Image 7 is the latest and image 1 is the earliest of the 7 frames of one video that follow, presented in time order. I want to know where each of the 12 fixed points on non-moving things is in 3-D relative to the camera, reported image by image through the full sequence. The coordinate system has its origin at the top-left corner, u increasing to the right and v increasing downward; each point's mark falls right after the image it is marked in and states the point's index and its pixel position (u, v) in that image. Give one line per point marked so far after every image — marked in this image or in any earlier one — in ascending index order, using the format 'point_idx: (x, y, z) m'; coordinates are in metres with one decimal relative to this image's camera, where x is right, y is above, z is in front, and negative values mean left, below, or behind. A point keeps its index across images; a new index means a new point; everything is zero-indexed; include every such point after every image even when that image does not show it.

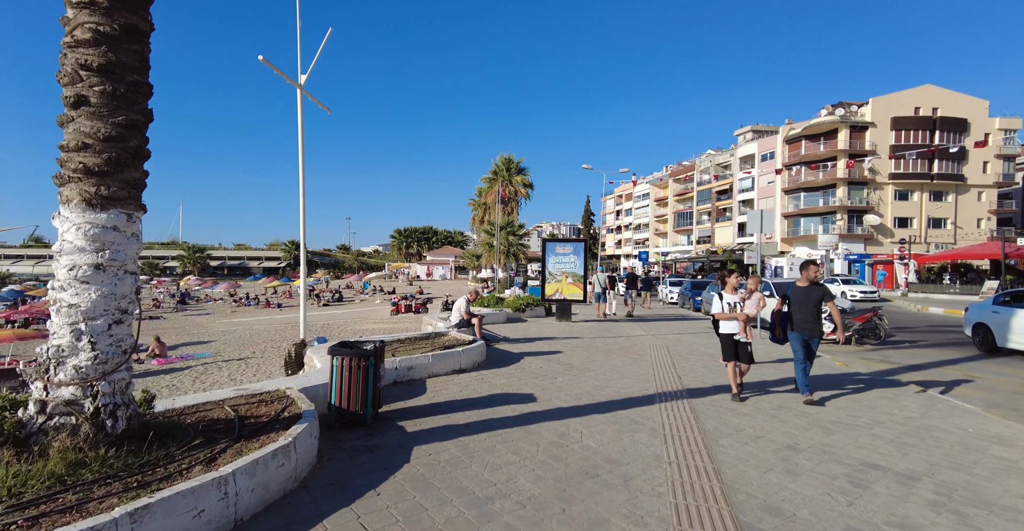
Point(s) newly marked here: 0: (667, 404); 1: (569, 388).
0: (+1.8, -1.6, +5.8) m
1: (+0.8, -1.6, +6.5) m
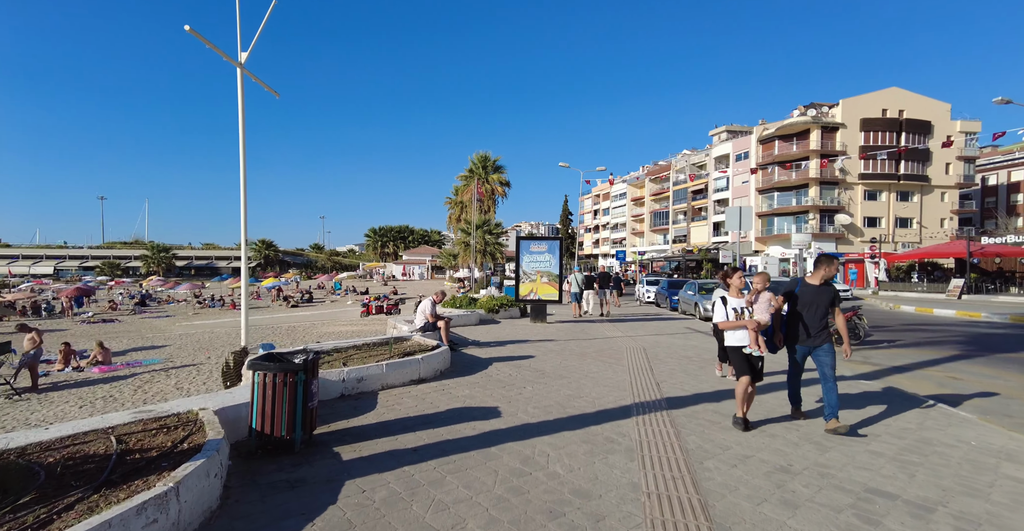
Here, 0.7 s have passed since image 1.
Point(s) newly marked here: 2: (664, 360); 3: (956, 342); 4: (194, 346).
0: (+1.4, -1.6, +5.2) m
1: (+0.3, -1.6, +5.9) m
2: (+2.8, -1.8, +9.2) m
3: (+11.2, -1.9, +12.5) m
4: (-11.4, -2.9, +17.6) m
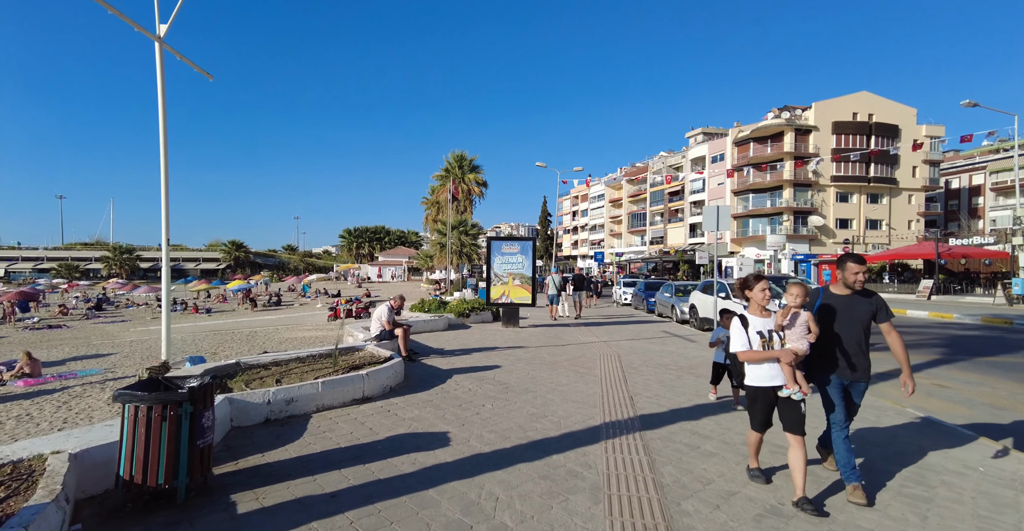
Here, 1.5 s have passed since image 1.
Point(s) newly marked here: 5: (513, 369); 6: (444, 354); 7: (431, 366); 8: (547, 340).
0: (+1.0, -1.6, +4.6) m
1: (-0.1, -1.6, +5.3) m
2: (+2.2, -1.8, +8.7) m
3: (+10.4, -2.0, +12.3) m
4: (-12.4, -2.9, +16.4) m
5: (0.0, -1.7, +8.0) m
6: (-1.3, -1.6, +9.1) m
7: (-1.3, -1.6, +8.0) m
8: (+0.8, -1.8, +12.1) m
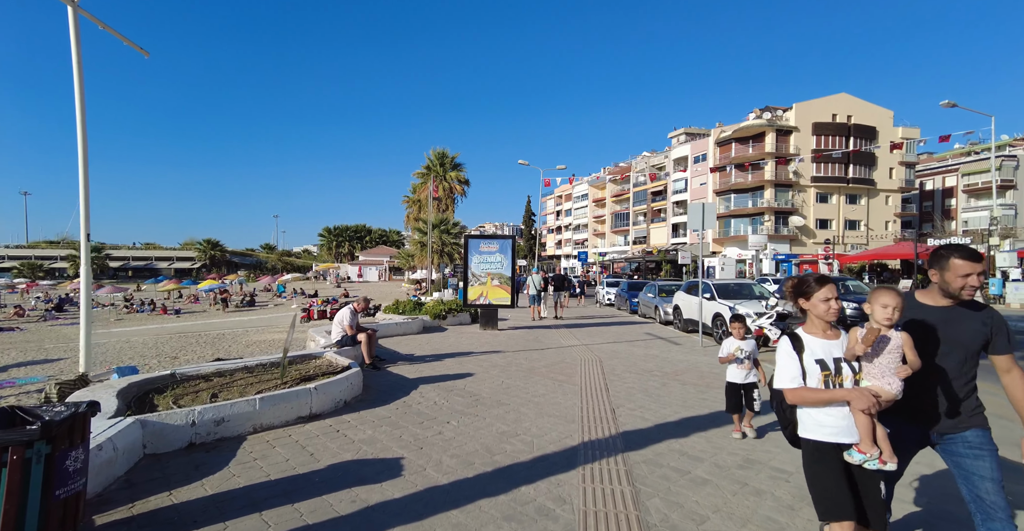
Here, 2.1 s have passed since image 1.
0: (+0.7, -1.6, +4.0) m
1: (-0.5, -1.6, +4.6) m
2: (+1.8, -1.8, +8.1) m
3: (+9.9, -2.0, +12.0) m
4: (-13.0, -2.9, +15.4) m
5: (-0.4, -1.7, +7.4) m
6: (-1.7, -1.6, +8.5) m
7: (-1.7, -1.6, +7.3) m
8: (+0.3, -1.8, +11.5) m
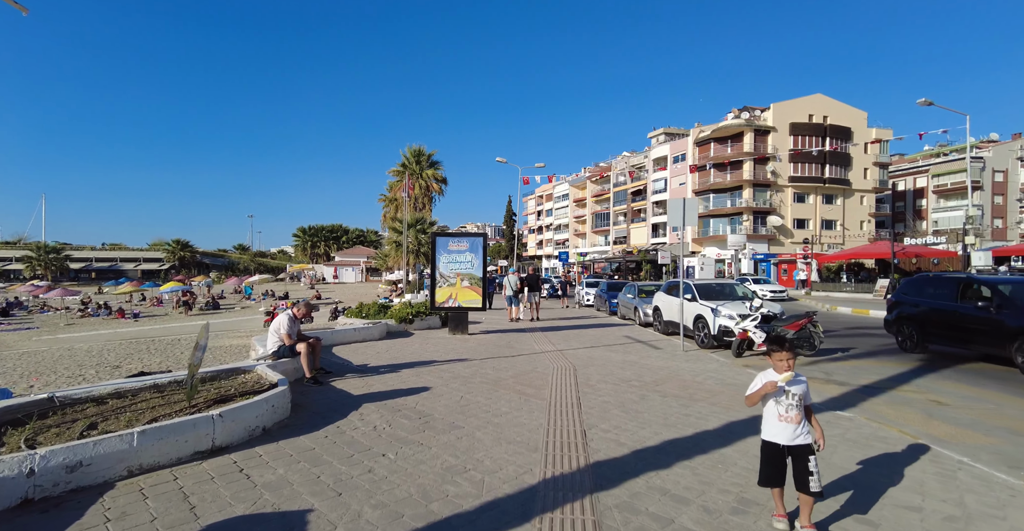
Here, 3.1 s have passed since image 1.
0: (+0.3, -1.6, +3.2) m
1: (-0.9, -1.6, +3.8) m
2: (+1.3, -1.8, +7.3) m
3: (+9.2, -1.9, +11.5) m
4: (-13.8, -3.0, +14.1) m
5: (-0.9, -1.7, +6.6) m
6: (-2.3, -1.6, +7.5) m
7: (-2.2, -1.6, +6.4) m
8: (-0.4, -1.8, +10.7) m
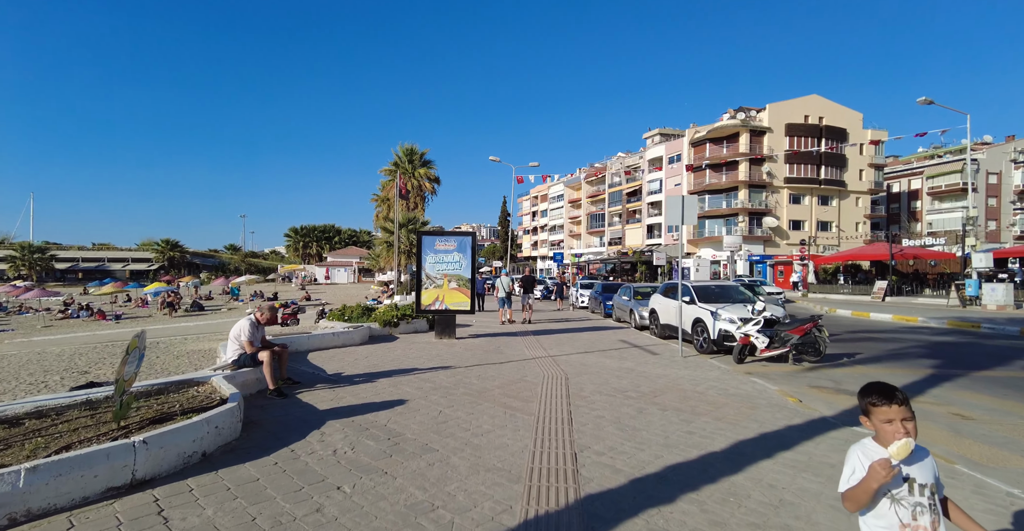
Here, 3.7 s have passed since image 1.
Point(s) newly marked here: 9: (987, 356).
0: (+0.1, -1.6, +2.6) m
1: (-1.0, -1.6, +3.1) m
2: (+1.1, -1.8, +6.7) m
3: (+9.0, -2.0, +11.0) m
4: (-14.1, -2.9, +13.3) m
5: (-1.1, -1.7, +5.9) m
6: (-2.5, -1.6, +6.9) m
7: (-2.4, -1.6, +5.8) m
8: (-0.6, -1.8, +10.1) m
9: (+10.3, -1.9, +10.7) m
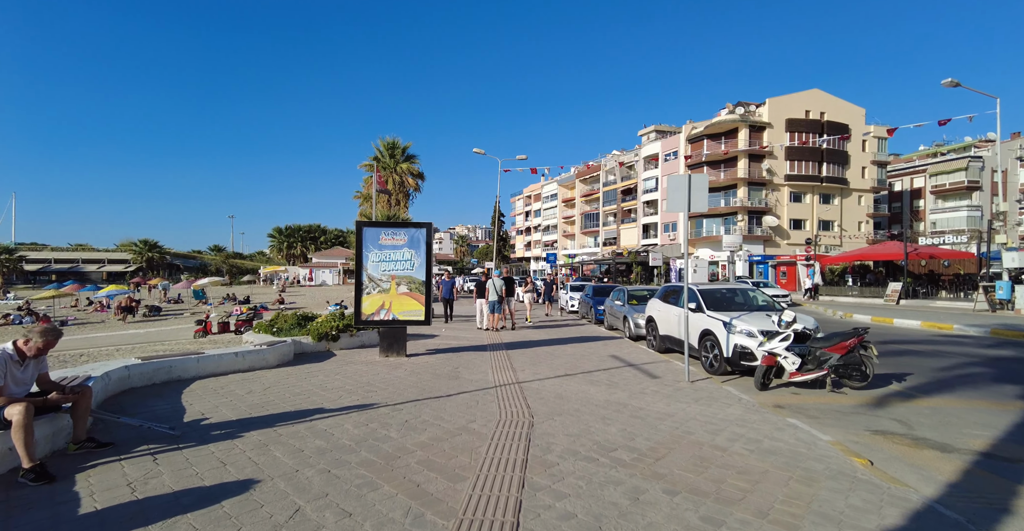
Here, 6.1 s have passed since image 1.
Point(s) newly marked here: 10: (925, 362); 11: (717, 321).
0: (-0.5, -1.6, +0.2) m
1: (-1.7, -1.6, +0.8) m
2: (+0.4, -1.8, +4.4) m
3: (+8.3, -1.9, +8.7) m
4: (-14.8, -2.9, +10.8) m
5: (-1.7, -1.7, +3.6) m
6: (-3.1, -1.6, +4.5) m
7: (-3.1, -1.6, +3.4) m
8: (-1.3, -1.8, +7.7) m
9: (+9.6, -1.9, +8.5) m
10: (+8.7, -2.0, +10.3) m
11: (+3.9, -1.1, +9.4) m
